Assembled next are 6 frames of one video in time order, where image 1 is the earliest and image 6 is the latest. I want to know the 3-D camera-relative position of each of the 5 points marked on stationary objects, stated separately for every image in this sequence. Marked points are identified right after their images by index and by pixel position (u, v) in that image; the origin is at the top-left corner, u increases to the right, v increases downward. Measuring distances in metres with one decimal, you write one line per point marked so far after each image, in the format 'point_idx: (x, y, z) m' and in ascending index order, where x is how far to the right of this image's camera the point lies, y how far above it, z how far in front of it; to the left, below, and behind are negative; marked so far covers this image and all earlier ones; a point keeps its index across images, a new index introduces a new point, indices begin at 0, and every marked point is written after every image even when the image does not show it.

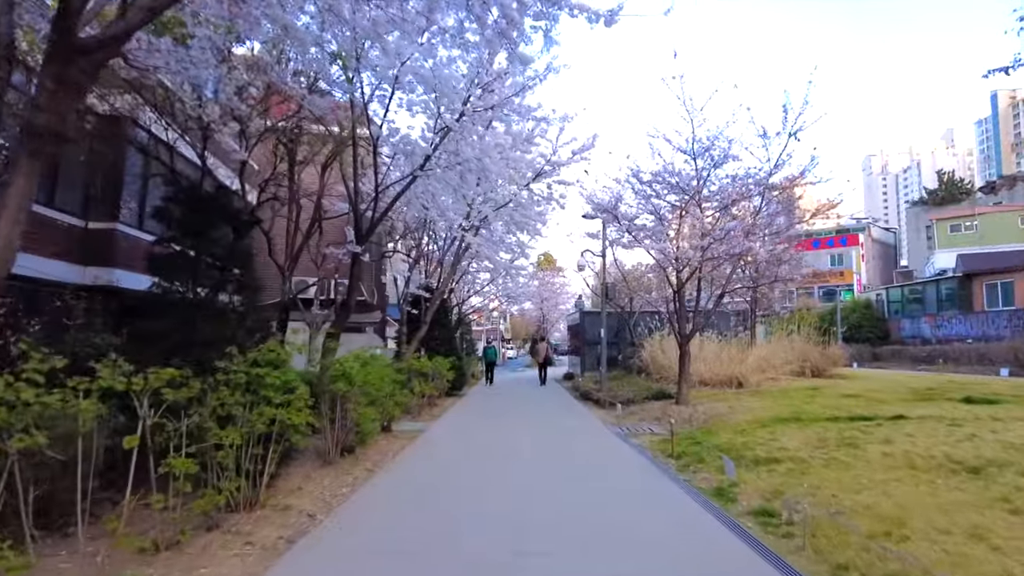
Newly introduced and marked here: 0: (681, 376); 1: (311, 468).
0: (+4.5, -2.4, +17.2) m
1: (-2.9, -2.6, +9.3) m
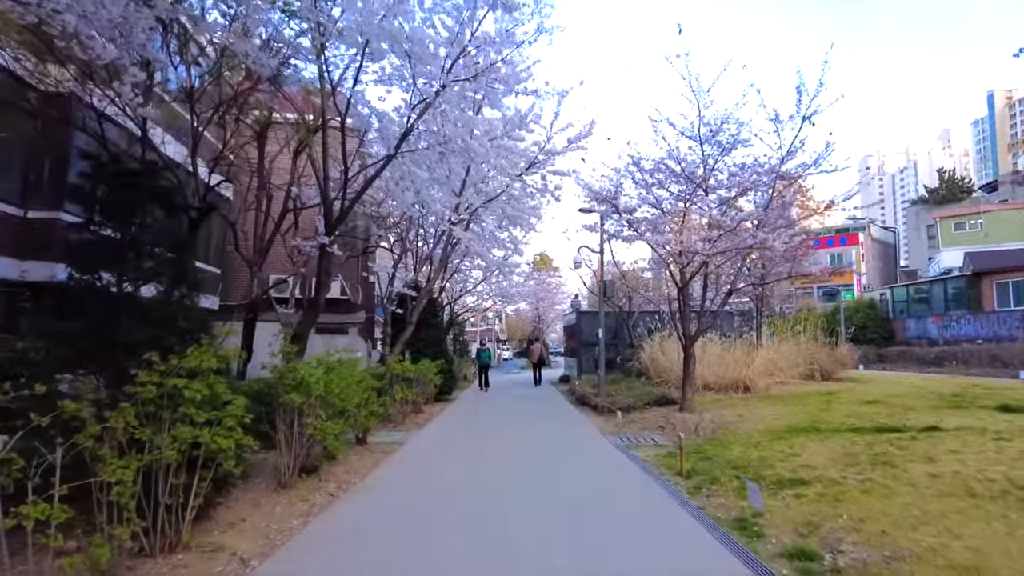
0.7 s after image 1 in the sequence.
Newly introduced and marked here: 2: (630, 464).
0: (+4.2, -2.3, +15.9) m
1: (-3.1, -2.5, +8.0) m
2: (+2.0, -3.0, +11.4) m
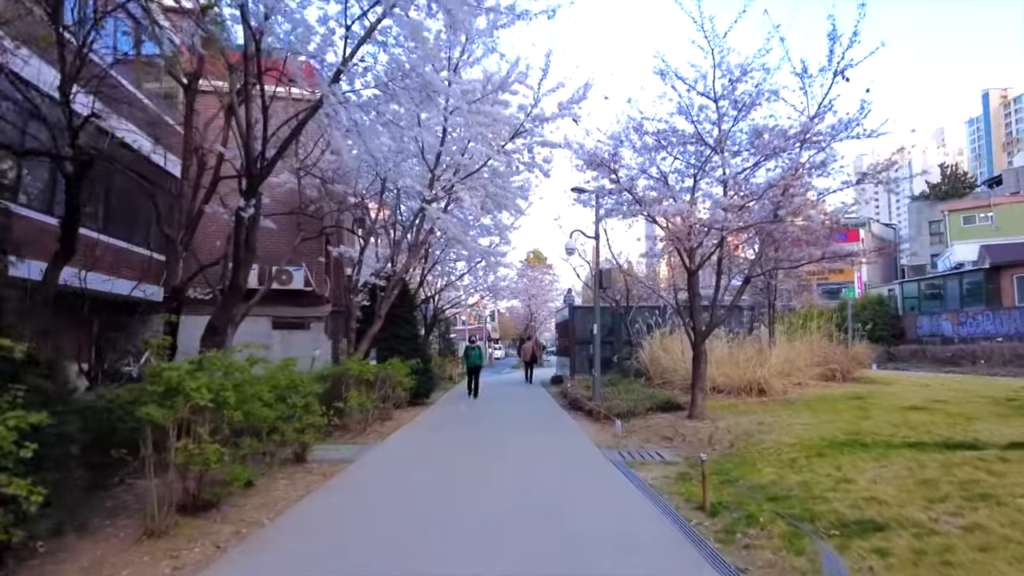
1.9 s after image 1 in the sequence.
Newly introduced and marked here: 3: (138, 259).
0: (+3.8, -2.0, +13.6) m
1: (-3.4, -2.2, +5.6) m
2: (+1.6, -2.8, +9.1) m
3: (-8.5, +0.7, +14.7) m
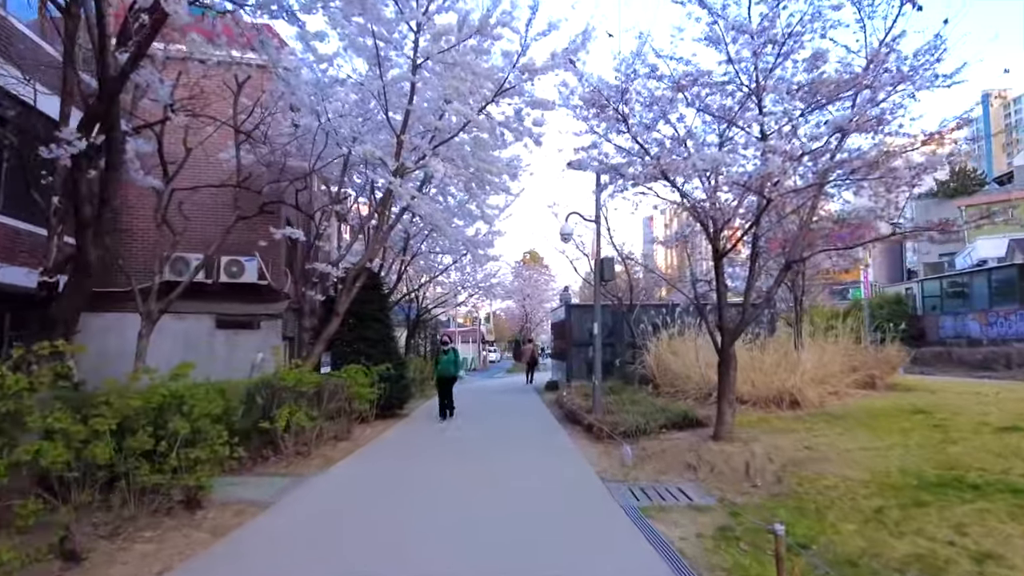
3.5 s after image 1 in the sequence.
0: (+3.5, -1.8, +10.9) m
1: (-3.7, -2.0, +2.9) m
2: (+1.3, -2.5, +6.4) m
3: (-8.8, +0.9, +12.0) m
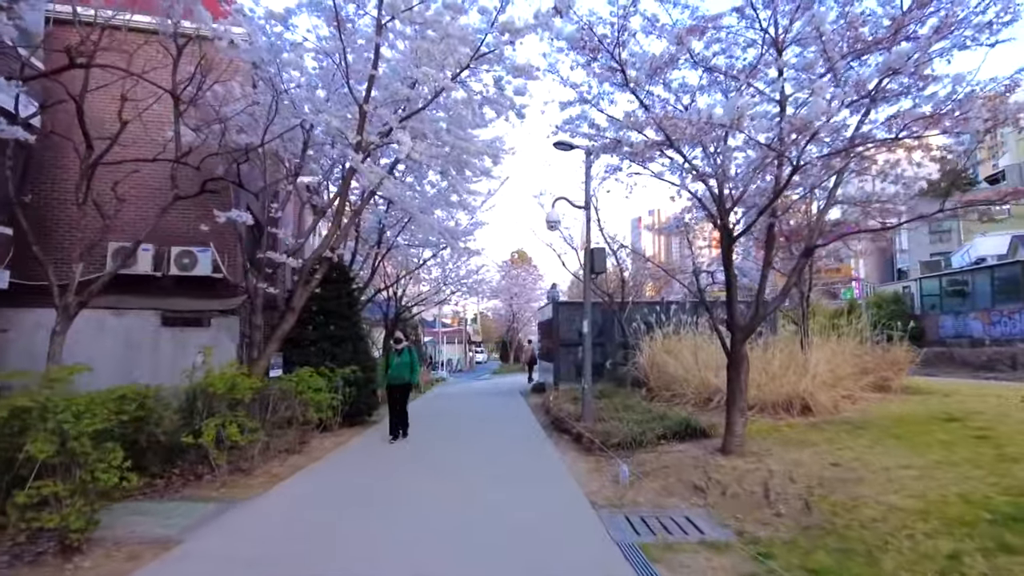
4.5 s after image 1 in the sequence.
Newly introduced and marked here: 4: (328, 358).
0: (+3.2, -1.7, +9.4) m
1: (-3.9, -1.8, +1.3) m
2: (+1.1, -2.4, +4.9) m
3: (-9.2, +1.0, +10.3) m
4: (-4.1, -1.5, +14.5) m
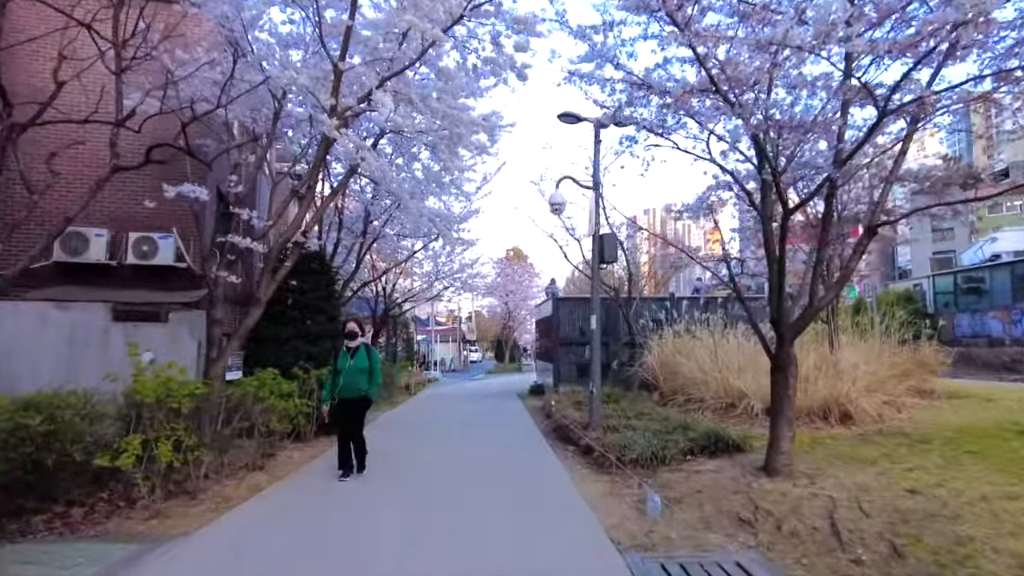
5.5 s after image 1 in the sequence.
0: (+3.2, -1.5, +7.9) m
1: (-3.9, -1.7, -0.4) m
2: (+1.1, -2.2, +3.3) m
3: (-9.2, +1.2, +8.6) m
4: (-4.2, -1.4, +12.9) m
